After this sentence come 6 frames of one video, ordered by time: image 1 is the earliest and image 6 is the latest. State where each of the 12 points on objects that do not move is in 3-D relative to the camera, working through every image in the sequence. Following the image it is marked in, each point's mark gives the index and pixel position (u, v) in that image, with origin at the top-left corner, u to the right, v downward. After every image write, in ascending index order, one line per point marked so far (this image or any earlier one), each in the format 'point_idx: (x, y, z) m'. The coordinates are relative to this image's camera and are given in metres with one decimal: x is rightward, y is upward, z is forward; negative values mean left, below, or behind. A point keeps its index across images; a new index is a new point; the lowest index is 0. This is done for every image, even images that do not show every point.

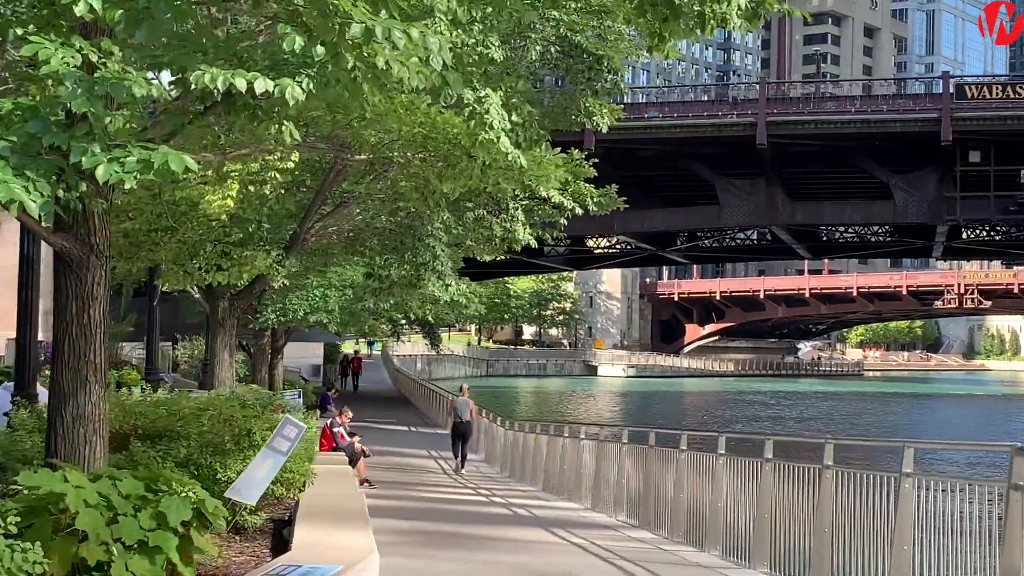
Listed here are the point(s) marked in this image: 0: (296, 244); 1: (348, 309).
0: (-2.5, +0.5, +12.8) m
1: (-2.9, -0.4, +19.4) m
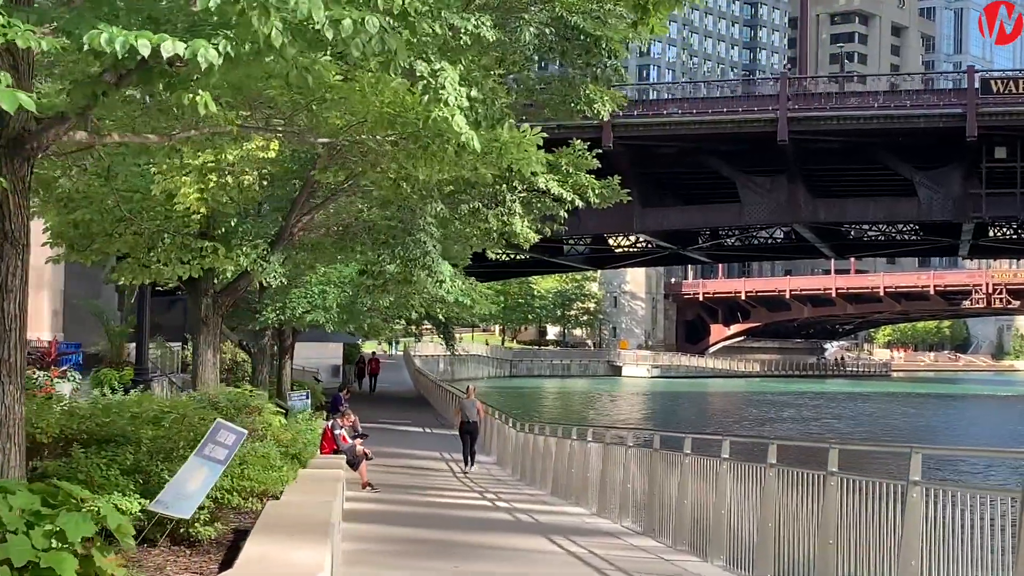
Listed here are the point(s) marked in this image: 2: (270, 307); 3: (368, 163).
0: (-2.5, +0.6, +12.3) m
1: (-2.8, -0.3, +18.8) m
2: (-3.9, -0.3, +18.1) m
3: (-1.2, +1.1, +9.3) m
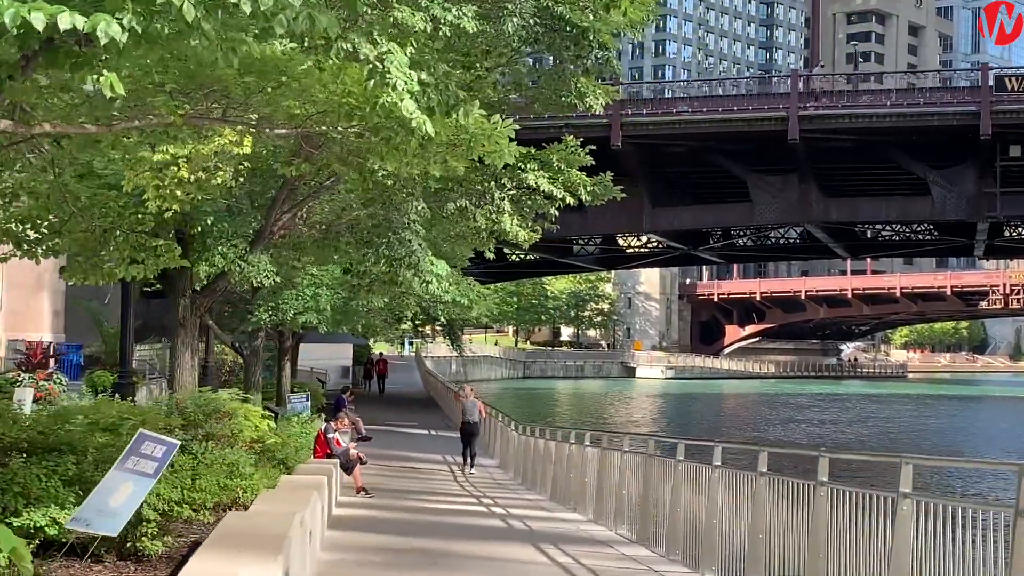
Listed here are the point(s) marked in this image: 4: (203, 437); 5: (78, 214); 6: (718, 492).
0: (-2.7, +0.5, +11.9) m
1: (-2.8, -0.3, +18.5) m
2: (-4.0, -0.3, +17.7) m
3: (-1.4, +1.1, +8.9) m
4: (-2.7, -1.3, +9.7) m
5: (-3.7, +0.6, +9.6) m
6: (+2.0, -2.0, +10.7) m
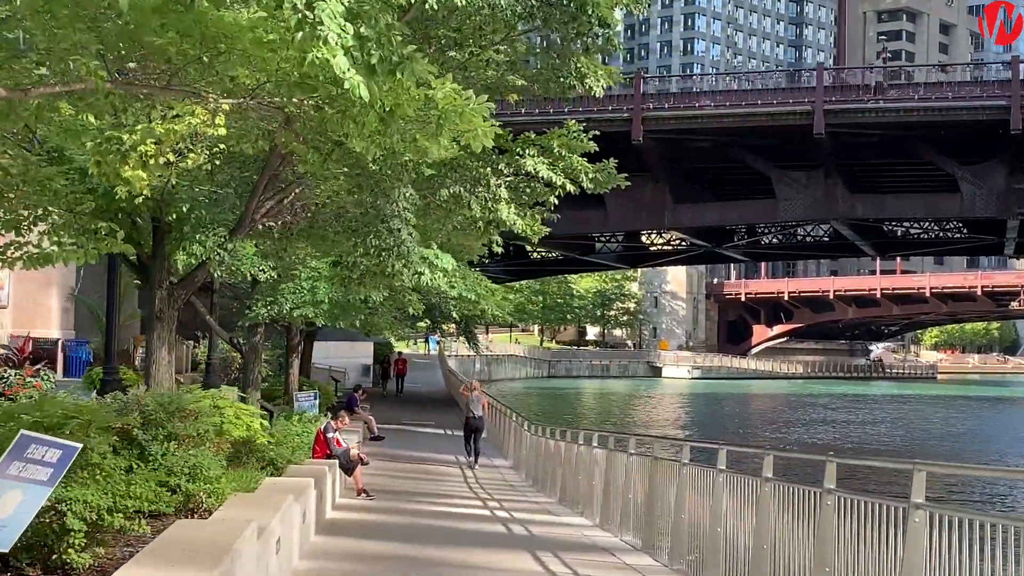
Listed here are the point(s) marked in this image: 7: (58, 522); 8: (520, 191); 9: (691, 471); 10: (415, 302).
0: (-2.7, +0.6, +11.3) m
1: (-2.7, -0.2, +17.8) m
2: (-3.9, -0.2, +17.1) m
3: (-1.6, +1.2, +8.2) m
4: (-2.8, -1.2, +9.1) m
5: (-3.8, +0.7, +9.0) m
6: (+1.9, -1.9, +9.9) m
7: (-2.5, -1.3, +6.1) m
8: (+0.1, +1.1, +12.8) m
9: (+1.8, -1.8, +11.2) m
10: (-1.7, -0.2, +19.3) m
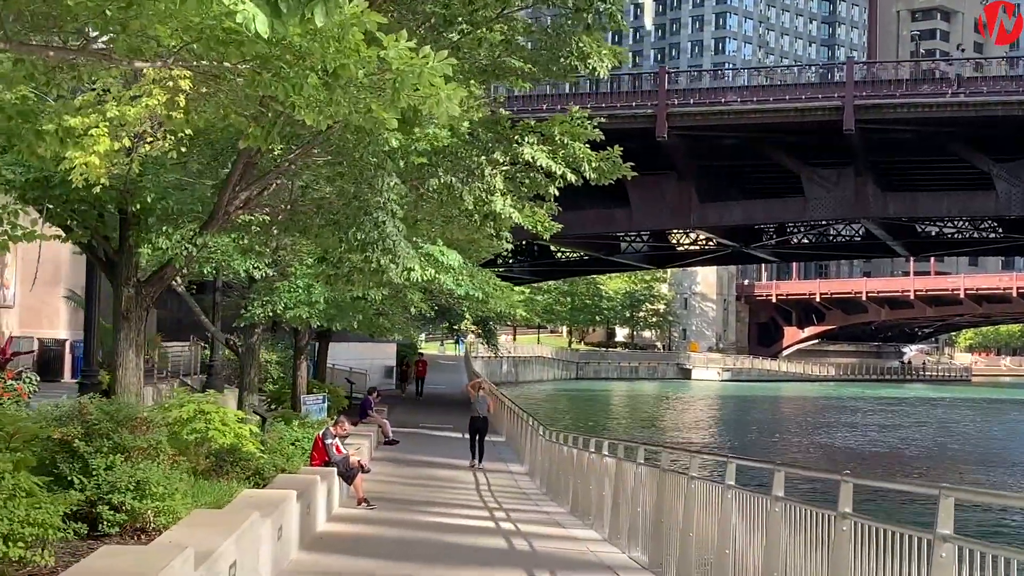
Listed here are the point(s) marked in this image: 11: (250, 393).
0: (-2.8, +0.7, +10.5) m
1: (-2.6, -0.2, +17.0) m
2: (-3.8, -0.2, +16.3) m
3: (-1.7, +1.2, +7.4) m
4: (-3.0, -1.2, +8.3) m
5: (-4.0, +0.7, +8.2) m
6: (+1.8, -1.9, +9.0) m
7: (-2.7, -1.2, +5.3) m
8: (+0.1, +1.2, +11.9) m
9: (+1.7, -1.8, +10.2) m
10: (-1.5, -0.2, +18.5) m
11: (-4.2, -1.7, +17.8) m
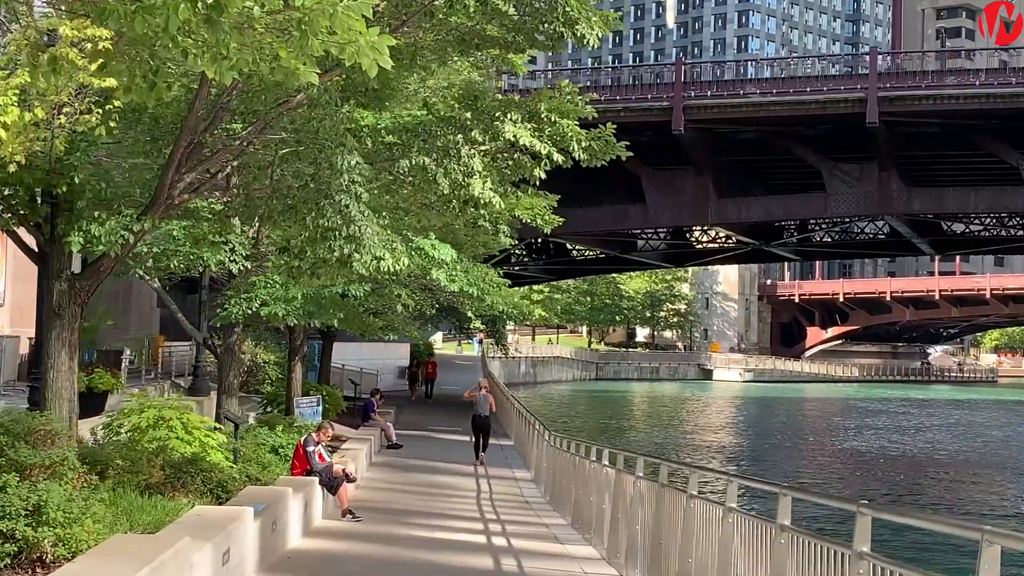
0: (-3.0, +0.7, +9.3) m
1: (-2.7, -0.2, +15.9) m
2: (-3.9, -0.2, +15.2) m
3: (-2.0, +1.3, +6.2) m
4: (-3.2, -1.1, +7.1) m
5: (-4.2, +0.8, +7.1) m
6: (+1.6, -1.8, +7.7) m
7: (-3.0, -1.2, +4.1) m
8: (-0.1, +1.2, +10.7) m
9: (+1.5, -1.8, +9.0) m
10: (-1.6, -0.2, +17.3) m
11: (-4.3, -1.6, +16.7) m
